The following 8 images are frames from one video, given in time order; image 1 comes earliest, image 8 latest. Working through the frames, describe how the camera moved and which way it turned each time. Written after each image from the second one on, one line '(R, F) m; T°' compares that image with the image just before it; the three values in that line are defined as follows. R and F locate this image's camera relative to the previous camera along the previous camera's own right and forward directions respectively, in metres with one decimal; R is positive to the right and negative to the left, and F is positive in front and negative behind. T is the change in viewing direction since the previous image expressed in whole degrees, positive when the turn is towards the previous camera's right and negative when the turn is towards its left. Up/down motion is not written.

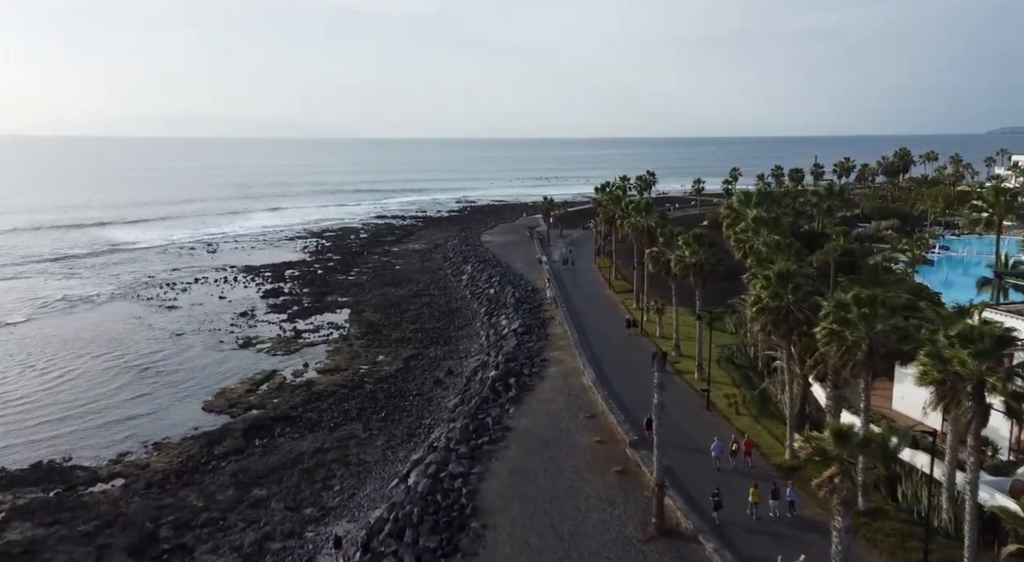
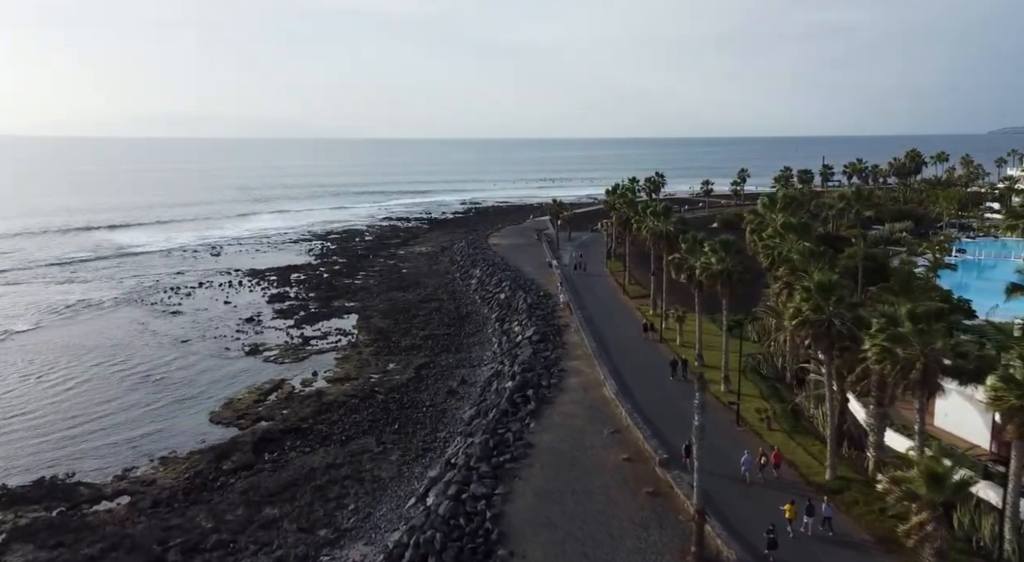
(-0.7, +1.1) m; 0°
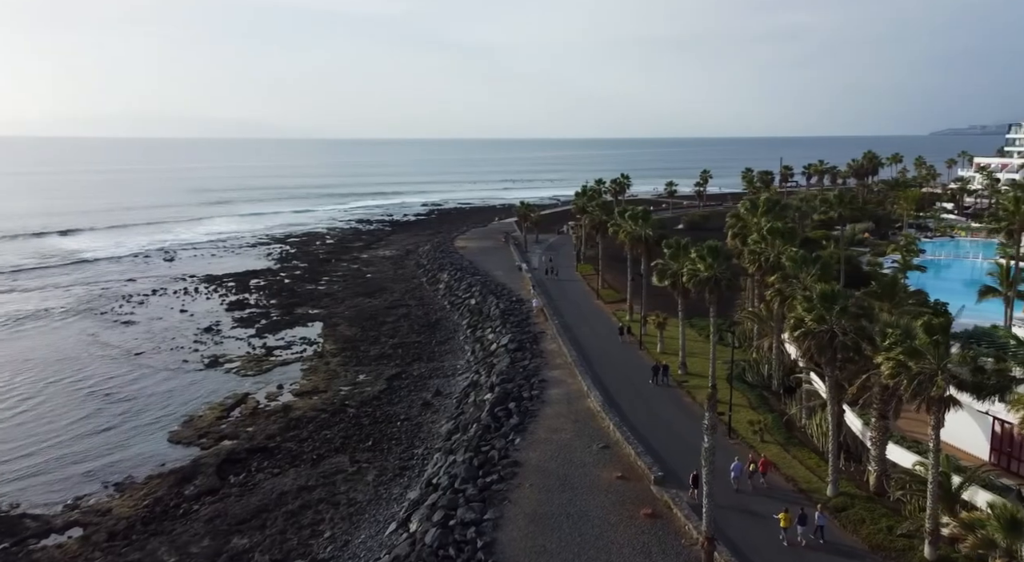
(-0.8, +1.3) m; +3°
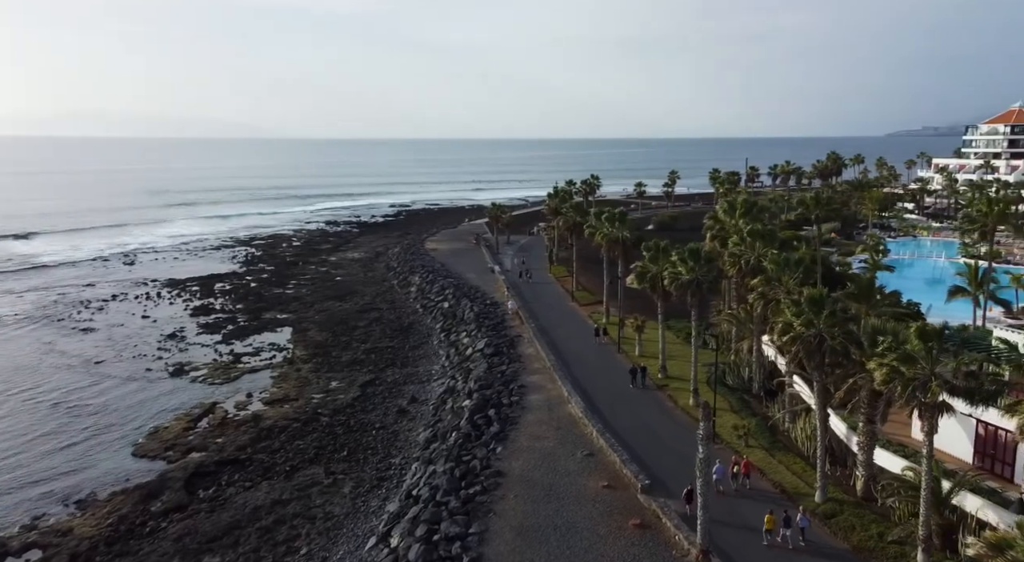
(-0.5, +0.6) m; +3°
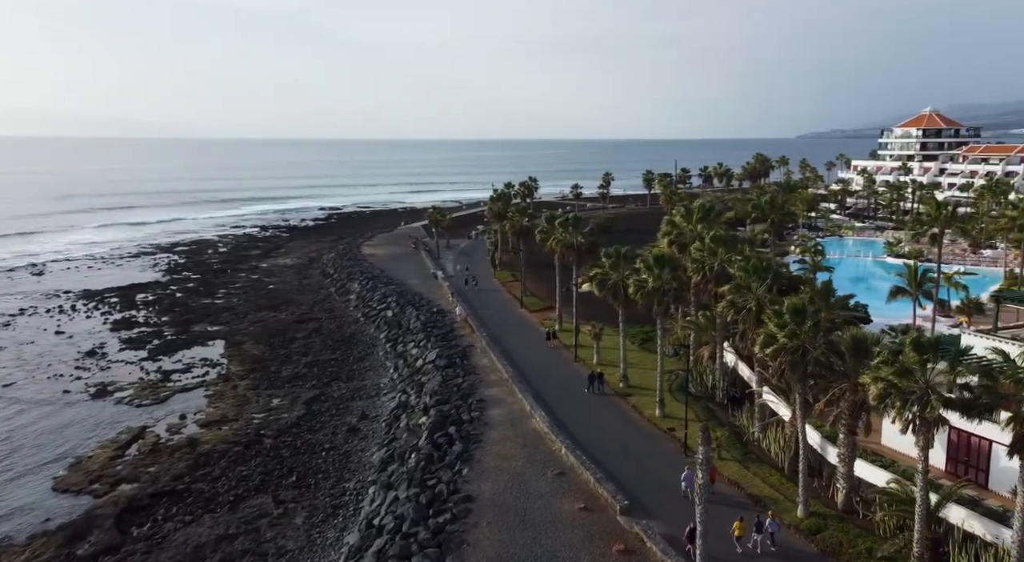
(-1.1, +1.3) m; +6°
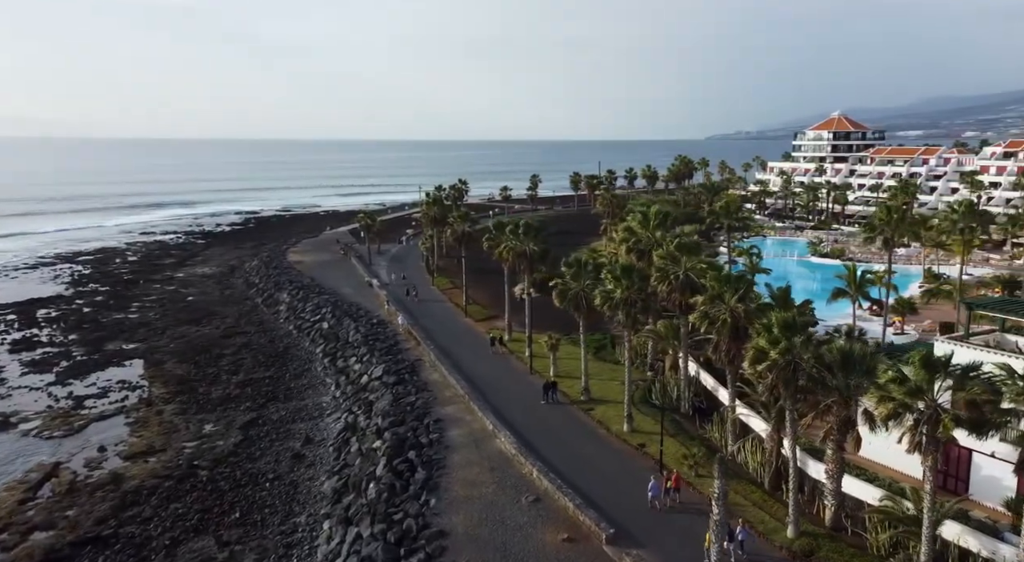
(-1.5, +1.5) m; +6°
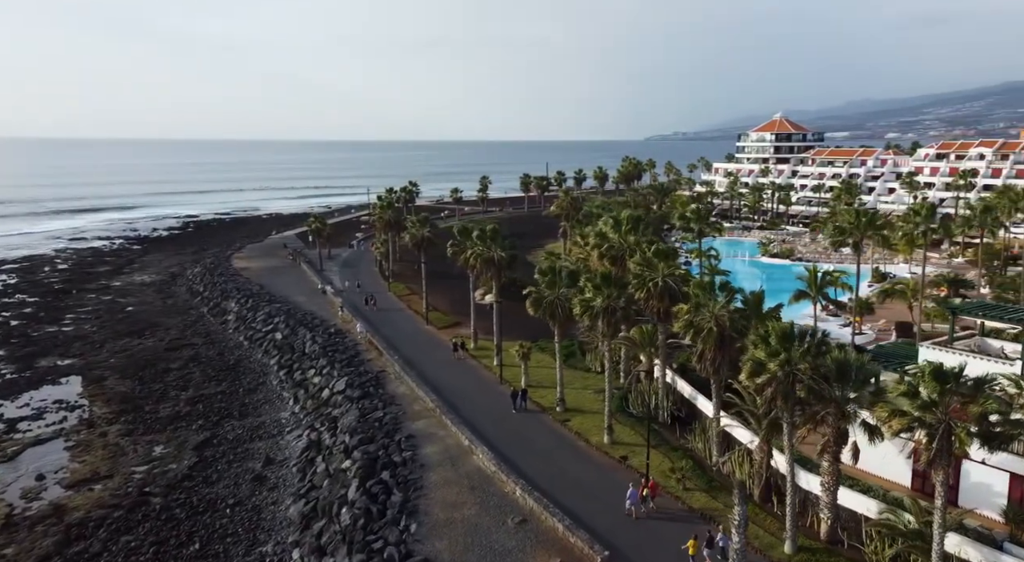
(-1.1, +1.0) m; +4°
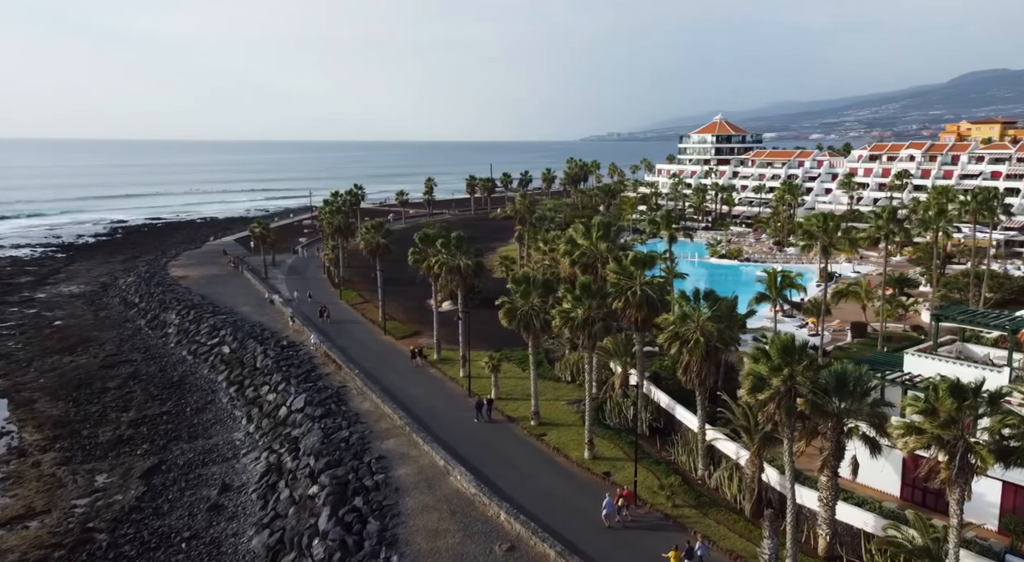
(-1.2, +1.1) m; +5°
